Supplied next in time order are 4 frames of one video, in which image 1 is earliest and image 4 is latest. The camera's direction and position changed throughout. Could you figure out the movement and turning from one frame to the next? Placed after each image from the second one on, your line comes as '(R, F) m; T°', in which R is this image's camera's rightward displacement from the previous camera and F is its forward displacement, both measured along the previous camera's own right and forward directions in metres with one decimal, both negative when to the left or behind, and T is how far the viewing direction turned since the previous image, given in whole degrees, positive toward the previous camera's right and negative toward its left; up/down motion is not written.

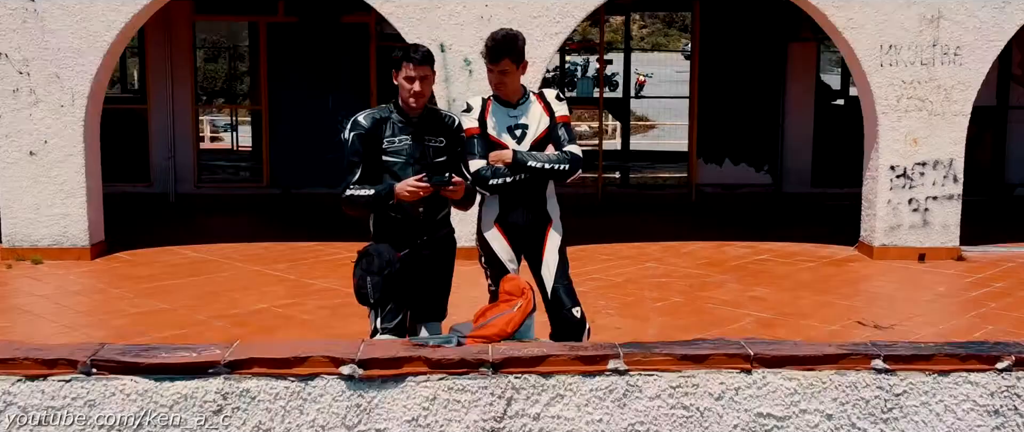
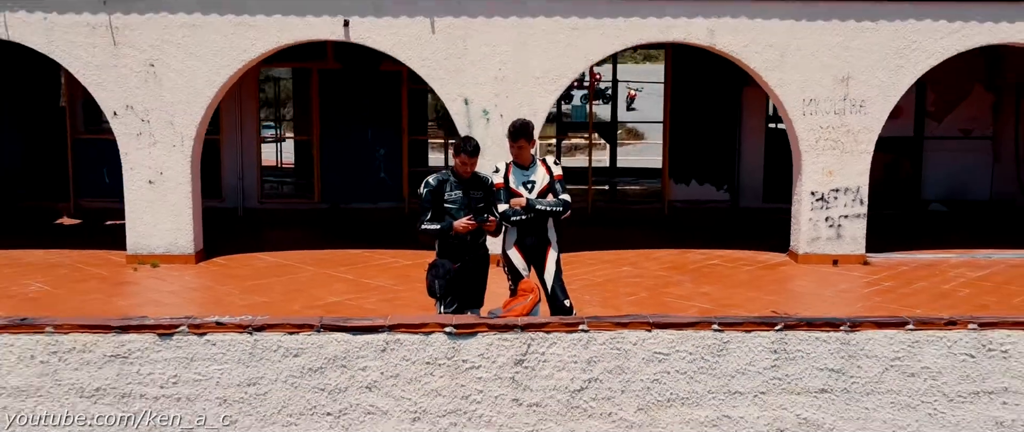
(-0.1, -1.6) m; 0°
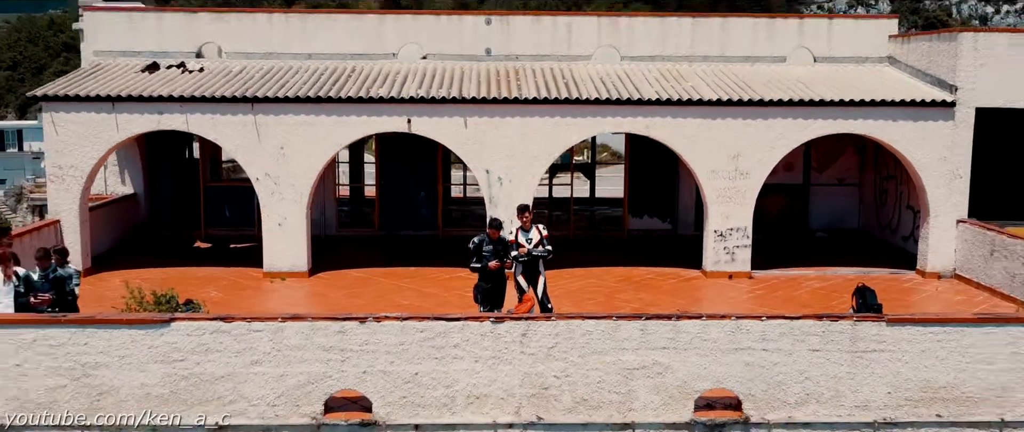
(-0.1, -3.7) m; 0°
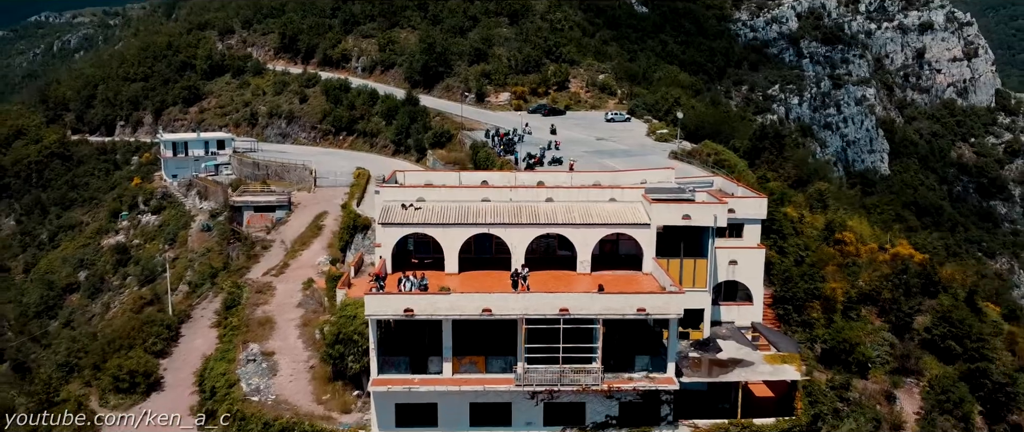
(-0.7, -24.4) m; +1°
